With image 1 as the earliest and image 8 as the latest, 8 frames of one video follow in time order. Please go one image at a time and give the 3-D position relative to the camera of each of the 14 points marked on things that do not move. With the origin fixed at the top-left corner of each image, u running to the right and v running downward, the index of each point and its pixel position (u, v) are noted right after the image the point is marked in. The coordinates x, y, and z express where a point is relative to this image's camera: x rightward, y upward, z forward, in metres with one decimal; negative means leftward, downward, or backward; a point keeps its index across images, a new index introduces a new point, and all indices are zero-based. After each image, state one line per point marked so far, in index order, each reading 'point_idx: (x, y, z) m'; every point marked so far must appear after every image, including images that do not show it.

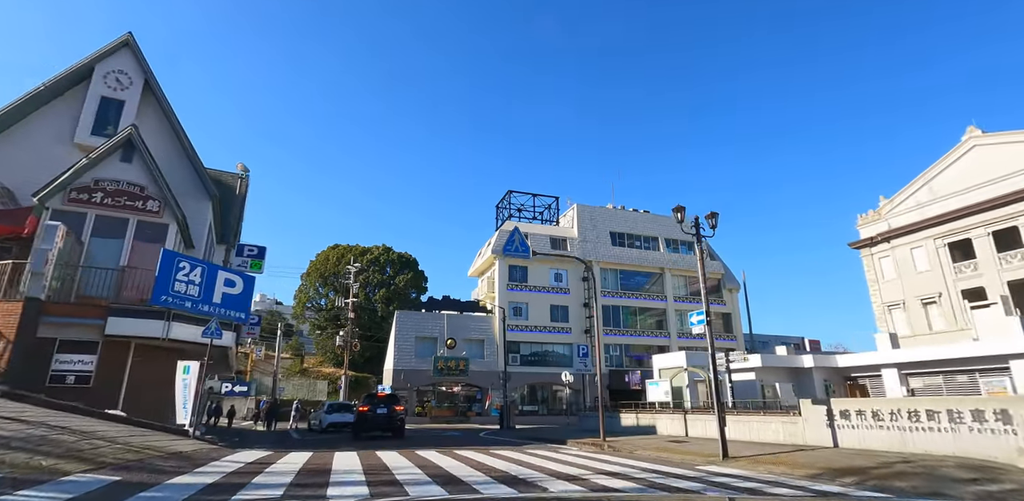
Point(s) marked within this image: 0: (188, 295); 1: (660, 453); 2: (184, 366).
0: (-9.1, -1.3, +14.7) m
1: (+3.8, -5.2, +13.3) m
2: (-7.8, -2.7, +12.5) m
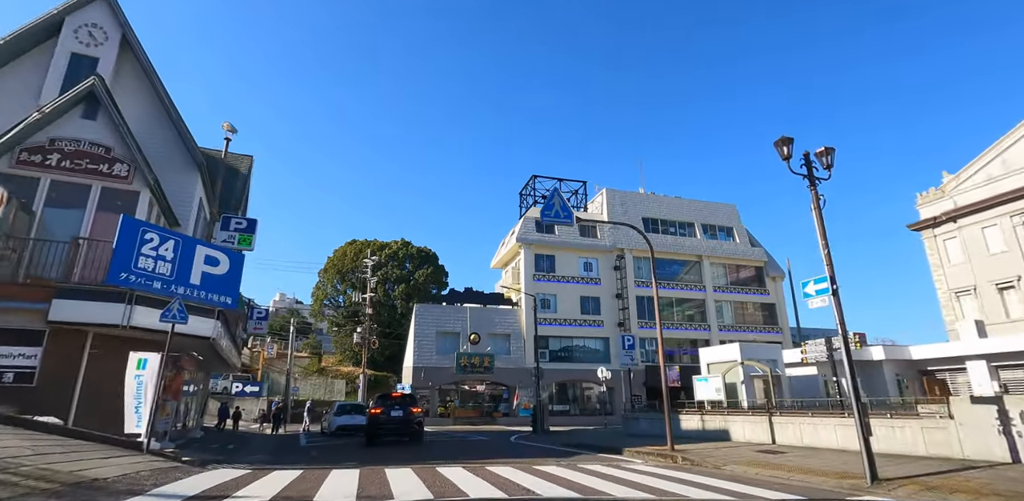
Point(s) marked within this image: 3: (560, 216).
0: (-8.1, -0.5, +12.0) m
1: (+4.7, -4.2, +10.2) m
2: (-6.9, -2.0, +9.7) m
3: (+1.2, +0.9, +13.5) m
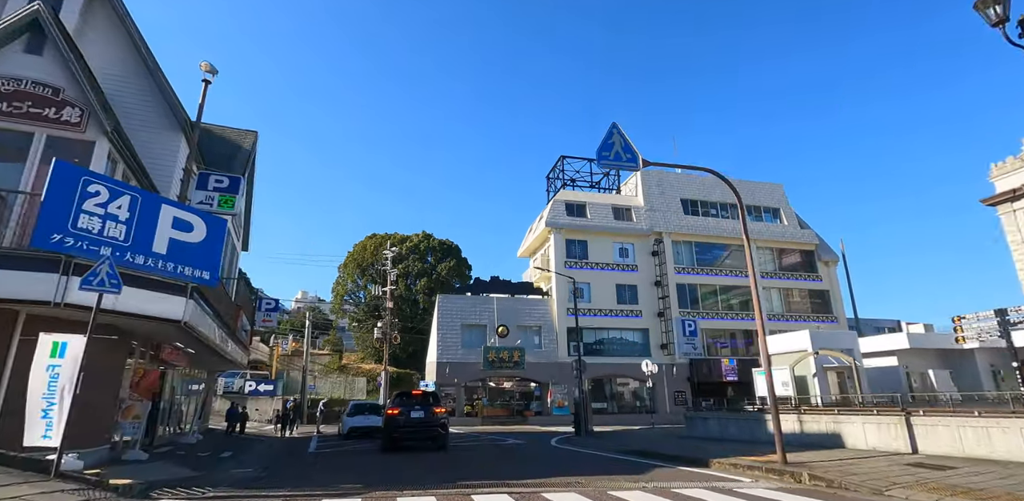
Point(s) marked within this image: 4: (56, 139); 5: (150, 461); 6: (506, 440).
0: (-7.2, +0.2, +9.3) m
1: (+5.6, -3.3, +7.0) m
2: (-6.1, -1.2, +7.0) m
3: (+2.2, +1.8, +10.4) m
4: (-9.4, +2.3, +10.8) m
5: (-8.0, -4.6, +11.5) m
6: (-0.3, -7.0, +19.5) m
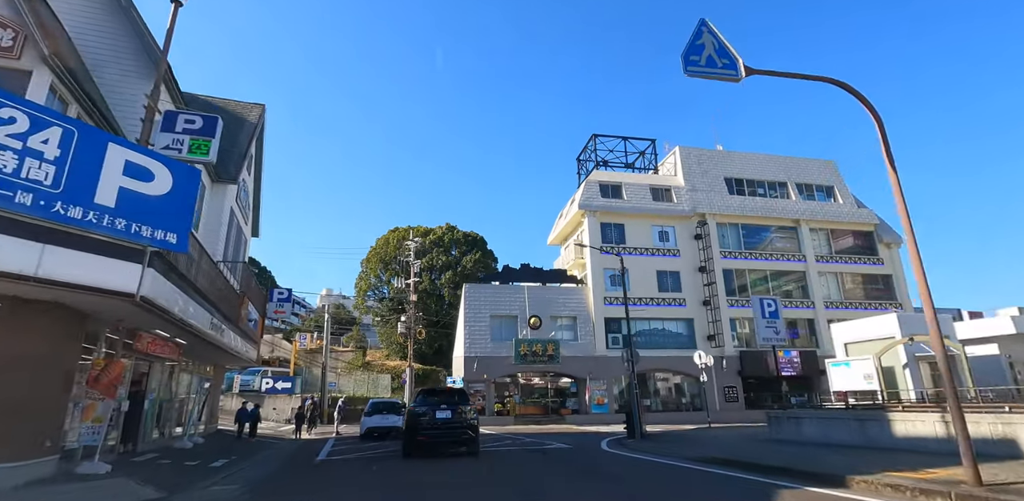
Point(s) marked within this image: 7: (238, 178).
0: (-6.4, +0.9, +6.9) m
1: (+6.4, -2.3, +4.0) m
2: (-5.4, -0.5, +4.6) m
3: (+3.0, +2.7, +7.6) m
4: (-8.6, +3.0, +8.5) m
5: (-7.0, -3.9, +9.2) m
6: (+1.1, -6.2, +16.8) m
7: (-9.7, +2.6, +18.5) m
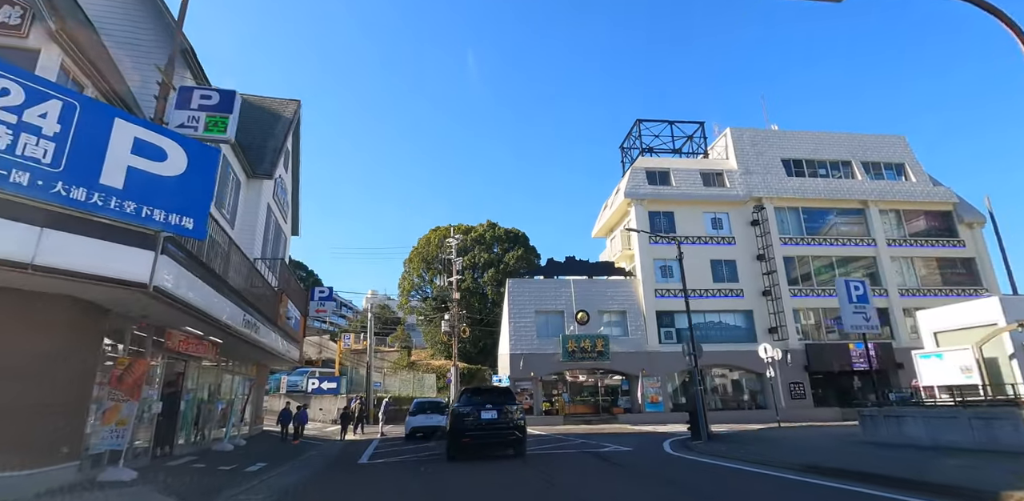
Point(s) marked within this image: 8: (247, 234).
0: (-5.9, +1.1, +6.2) m
1: (+6.8, -1.8, +2.3) m
2: (-5.0, -0.3, +3.8) m
3: (+3.5, +3.1, +6.1) m
4: (-8.0, +3.1, +8.0) m
5: (-6.1, -3.7, +8.5) m
6: (+2.6, -5.7, +15.5) m
7: (-8.2, +2.7, +18.0) m
8: (-8.7, +0.5, +17.2) m
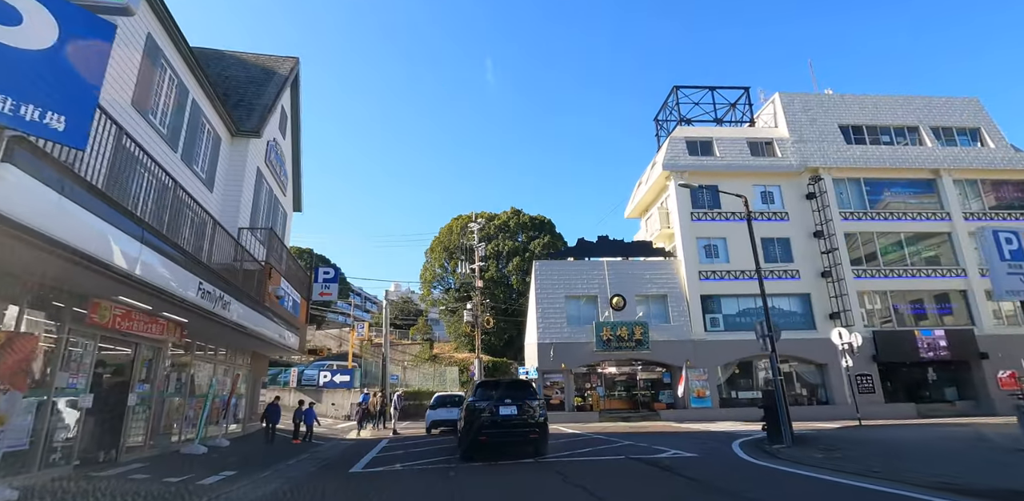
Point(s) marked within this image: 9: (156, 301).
0: (-5.6, +1.9, +3.6) m
1: (+6.9, -0.8, -0.8) m
2: (-4.8, +0.5, +1.2) m
3: (+3.7, +4.1, +3.1) m
4: (-7.7, +3.9, +5.5) m
5: (-5.7, -2.9, +6.0) m
6: (+3.4, -4.7, +12.5) m
7: (-7.4, +3.6, +15.5) m
8: (-7.9, +1.4, +14.8) m
9: (-6.4, -0.9, +9.4) m
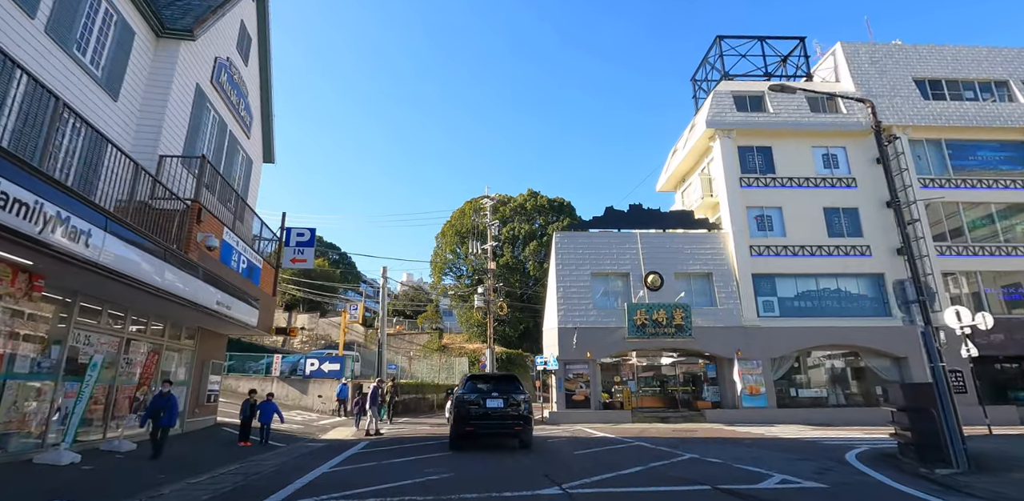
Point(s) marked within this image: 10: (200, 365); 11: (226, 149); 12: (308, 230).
0: (-5.6, +3.2, -0.2) m
1: (+6.7, +0.3, -5.1) m
2: (-4.9, +1.7, -2.7) m
3: (+3.7, +5.3, -1.1) m
4: (-7.6, +5.2, +1.7) m
5: (-5.6, -1.6, +2.1) m
6: (+3.6, -3.5, +8.4) m
7: (-7.0, +4.9, +11.7) m
8: (-7.6, +2.7, +11.0) m
9: (-6.2, +0.4, +5.6) m
10: (-8.3, -3.1, +14.2) m
11: (-7.8, +2.7, +14.2) m
12: (-6.7, +0.6, +17.5) m
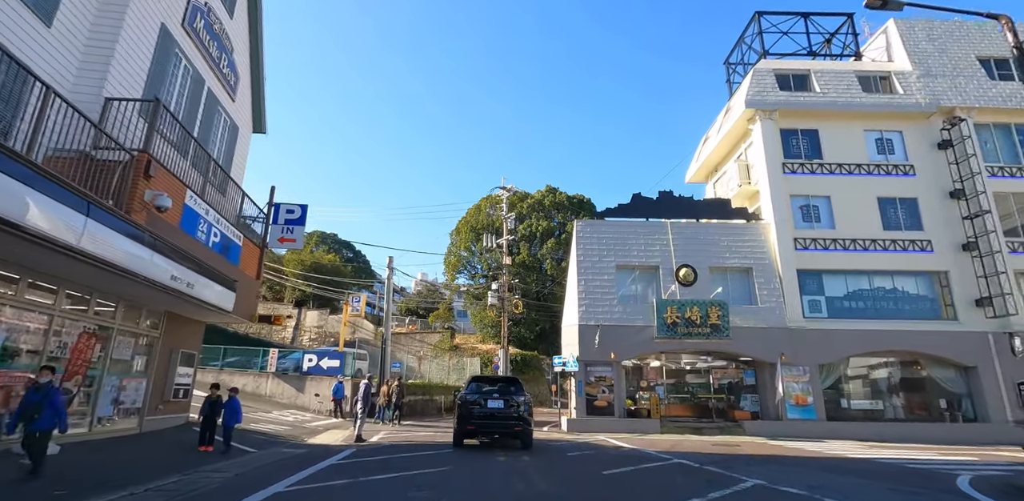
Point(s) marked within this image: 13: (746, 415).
0: (-5.6, +3.9, -2.1) m
1: (+6.5, +0.9, -7.4) m
2: (-5.0, +2.4, -4.6) m
3: (+3.7, +5.8, -3.2) m
4: (-7.5, +5.9, -0.1) m
5: (-5.6, -0.9, +0.2) m
6: (+3.8, -3.0, +6.2) m
7: (-6.7, +5.5, +9.9) m
8: (-7.2, +3.4, +9.1) m
9: (-6.1, +1.1, +3.7) m
10: (-8.0, -2.5, +12.3) m
11: (-7.3, +3.4, +12.4) m
12: (-6.2, +1.2, +15.6) m
13: (+8.9, -6.2, +20.0) m
